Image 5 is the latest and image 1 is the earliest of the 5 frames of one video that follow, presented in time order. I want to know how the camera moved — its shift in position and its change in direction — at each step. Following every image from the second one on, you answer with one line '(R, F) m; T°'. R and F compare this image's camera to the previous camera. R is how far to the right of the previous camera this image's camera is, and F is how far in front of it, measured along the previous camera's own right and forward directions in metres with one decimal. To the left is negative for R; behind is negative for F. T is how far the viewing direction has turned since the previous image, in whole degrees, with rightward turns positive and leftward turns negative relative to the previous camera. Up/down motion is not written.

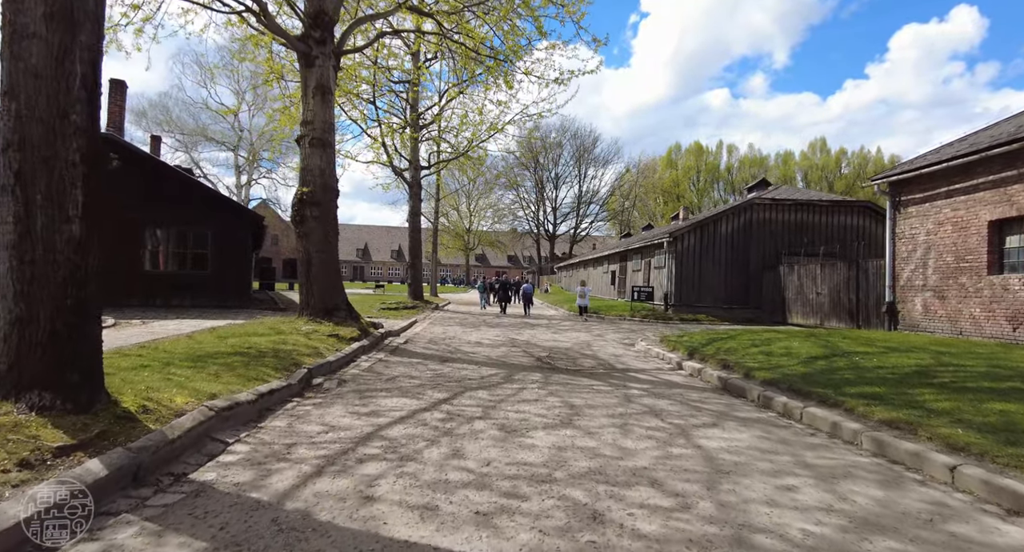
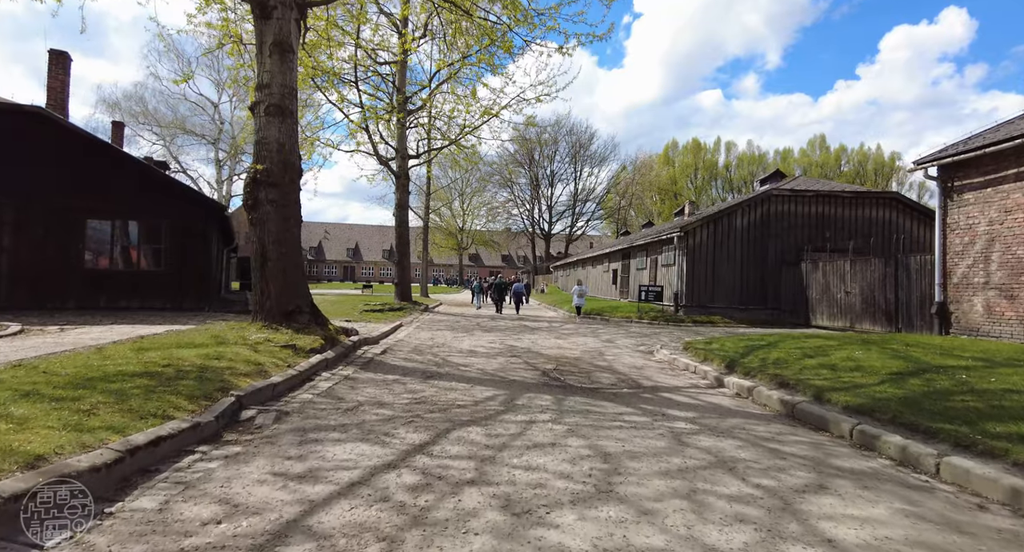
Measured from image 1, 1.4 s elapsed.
(-0.1, +2.0) m; +1°
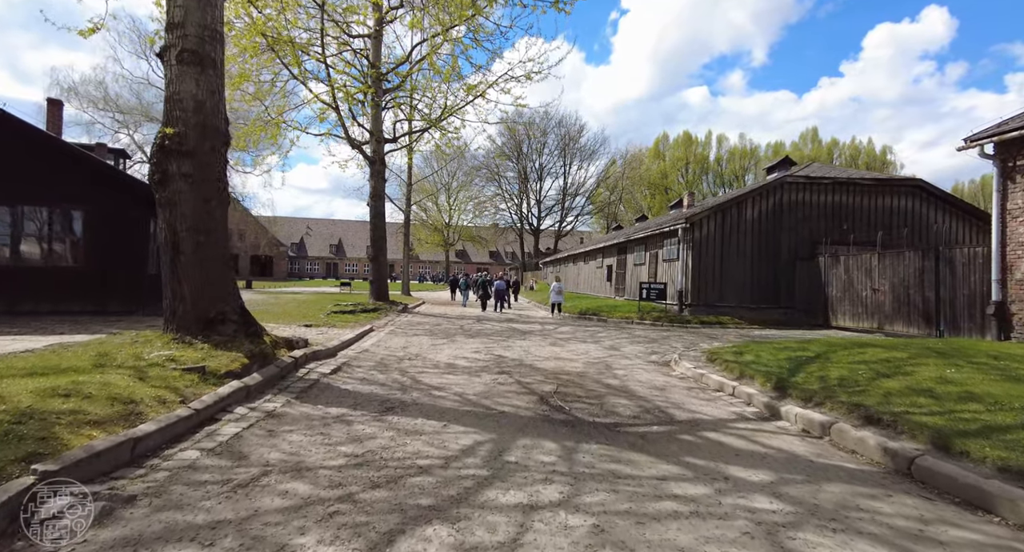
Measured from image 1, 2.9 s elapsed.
(0.0, +2.1) m; +1°
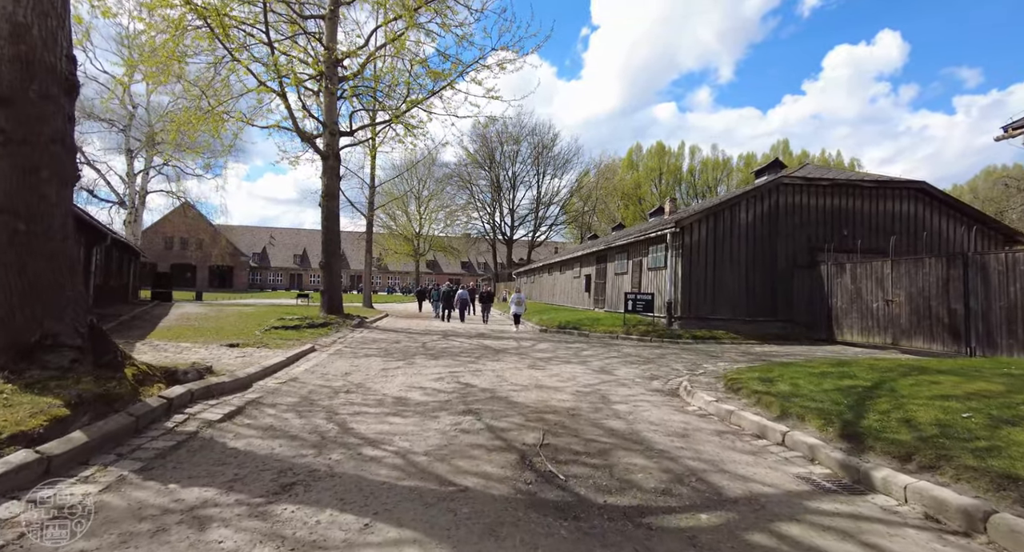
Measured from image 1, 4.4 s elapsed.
(0.0, +2.1) m; +3°
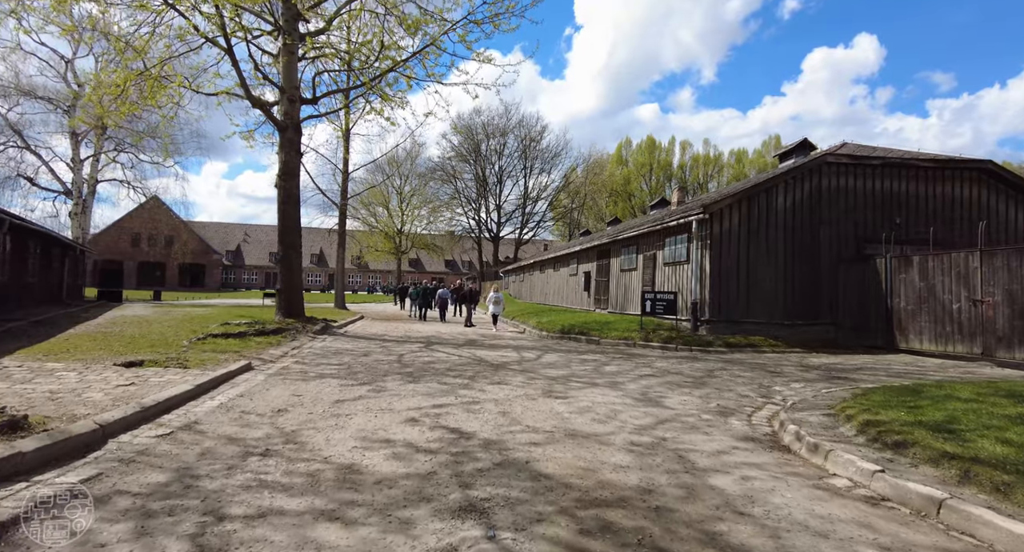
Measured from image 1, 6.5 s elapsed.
(-0.3, +2.9) m; +2°
